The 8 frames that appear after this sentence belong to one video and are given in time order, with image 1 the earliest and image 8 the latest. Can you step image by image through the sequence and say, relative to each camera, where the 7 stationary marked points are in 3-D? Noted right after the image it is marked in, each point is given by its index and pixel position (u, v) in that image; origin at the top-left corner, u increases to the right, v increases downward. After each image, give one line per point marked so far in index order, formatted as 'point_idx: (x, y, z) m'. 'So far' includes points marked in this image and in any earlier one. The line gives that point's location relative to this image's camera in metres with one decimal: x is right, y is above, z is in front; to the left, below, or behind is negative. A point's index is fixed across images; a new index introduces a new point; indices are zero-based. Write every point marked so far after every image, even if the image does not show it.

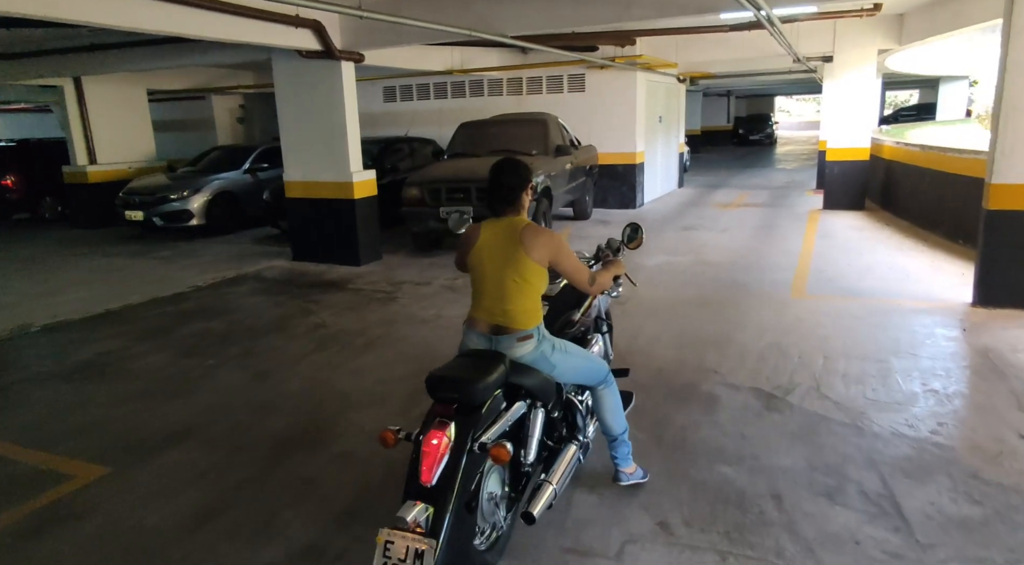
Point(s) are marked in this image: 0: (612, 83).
0: (+1.7, +3.4, +12.2) m
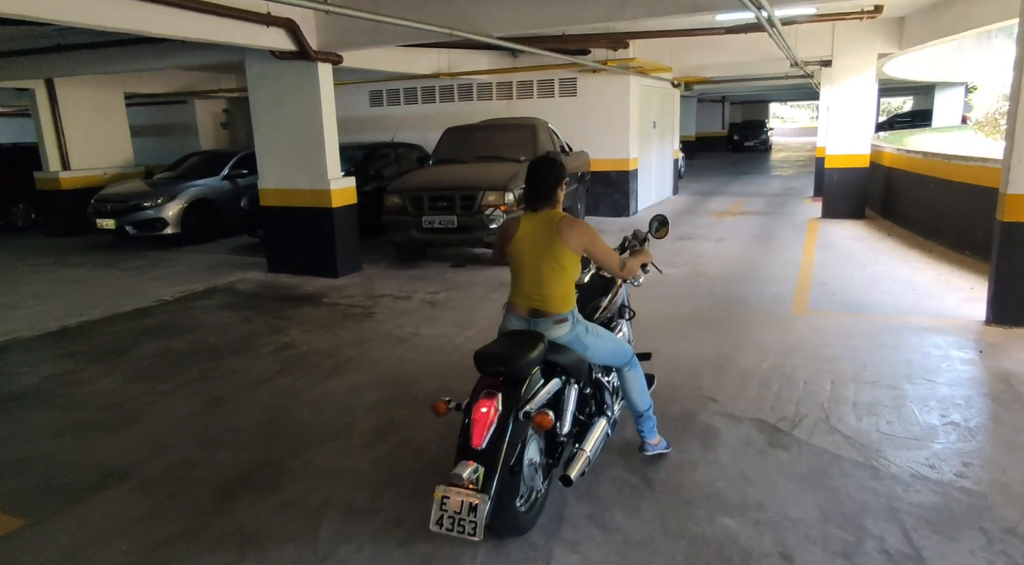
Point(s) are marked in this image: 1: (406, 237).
0: (+1.5, +3.2, +11.8) m
1: (-1.2, +0.5, +7.9) m
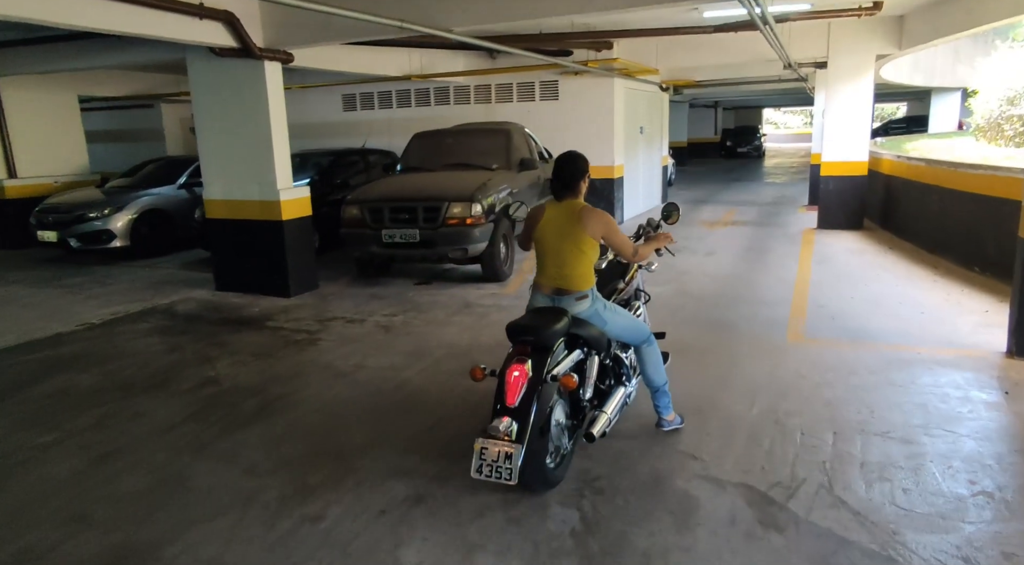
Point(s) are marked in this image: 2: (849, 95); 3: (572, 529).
0: (+1.2, +3.0, +11.2) m
1: (-1.5, +0.3, +7.2) m
2: (+4.7, +2.7, +10.0) m
3: (+0.2, -1.0, +2.9) m
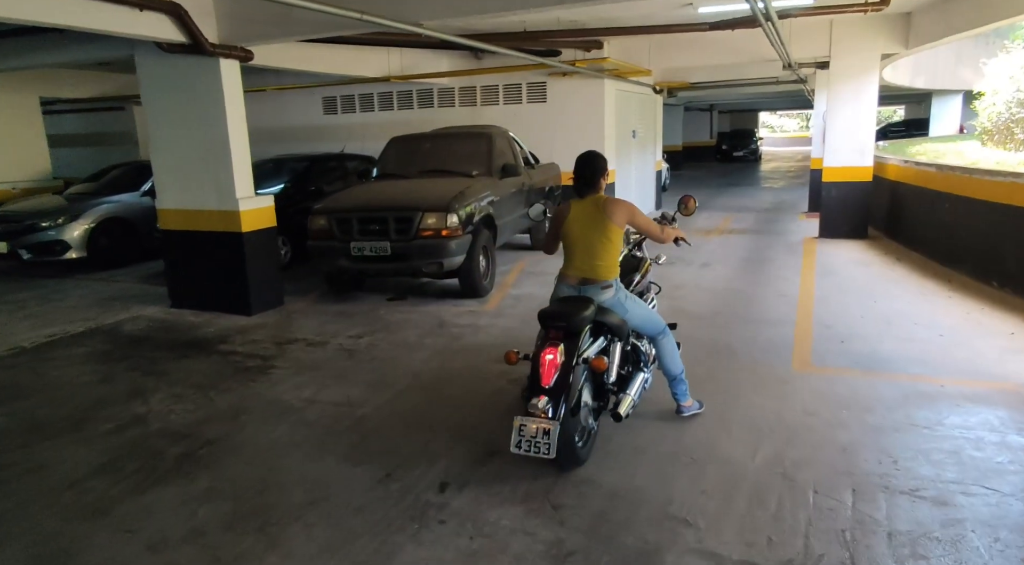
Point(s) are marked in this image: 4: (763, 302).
0: (+1.0, +2.8, +10.6) m
1: (-1.7, +0.2, +6.7) m
2: (+4.5, +2.5, +9.5) m
3: (+0.1, -1.1, +2.3) m
4: (+2.3, -0.2, +6.4) m
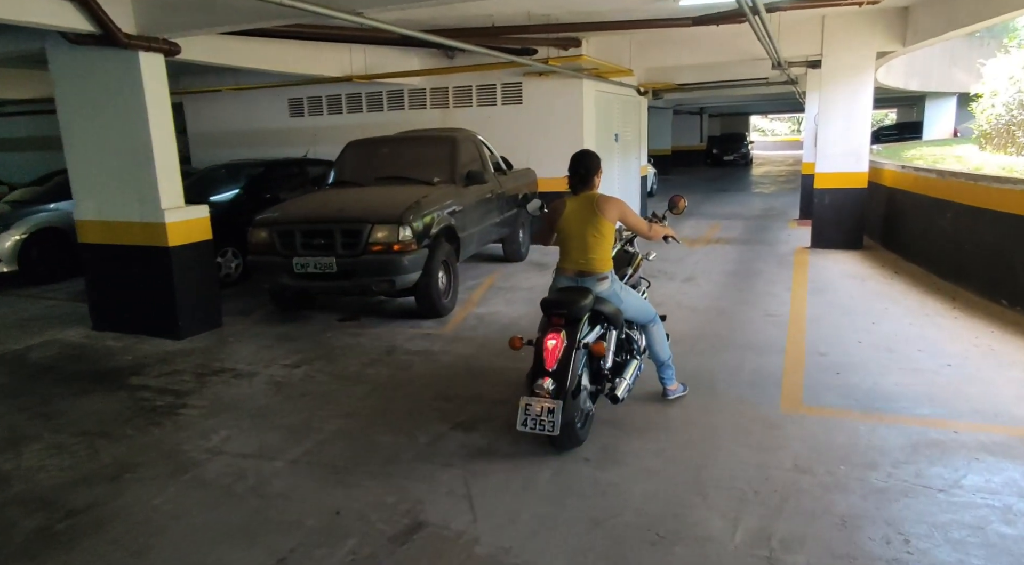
0: (+0.6, +2.7, +10.0) m
1: (-2.0, 0.0, +6.0) m
2: (+4.2, +2.3, +8.9) m
3: (-0.2, -1.3, +1.7) m
4: (+1.9, -0.3, +5.8) m
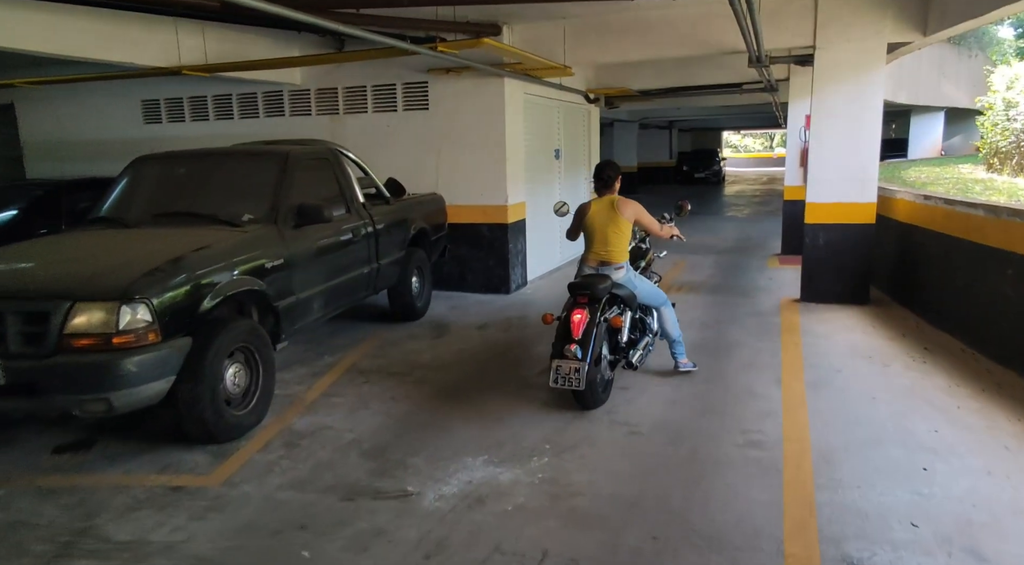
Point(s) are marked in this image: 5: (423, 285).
0: (-0.5, +2.0, +7.7) m
1: (-3.0, -0.6, +3.6) m
2: (+3.1, +1.7, +6.7) m
3: (-1.0, -1.8, -0.7) m
4: (+1.0, -0.9, +3.4) m
5: (-0.9, 0.0, +7.1) m
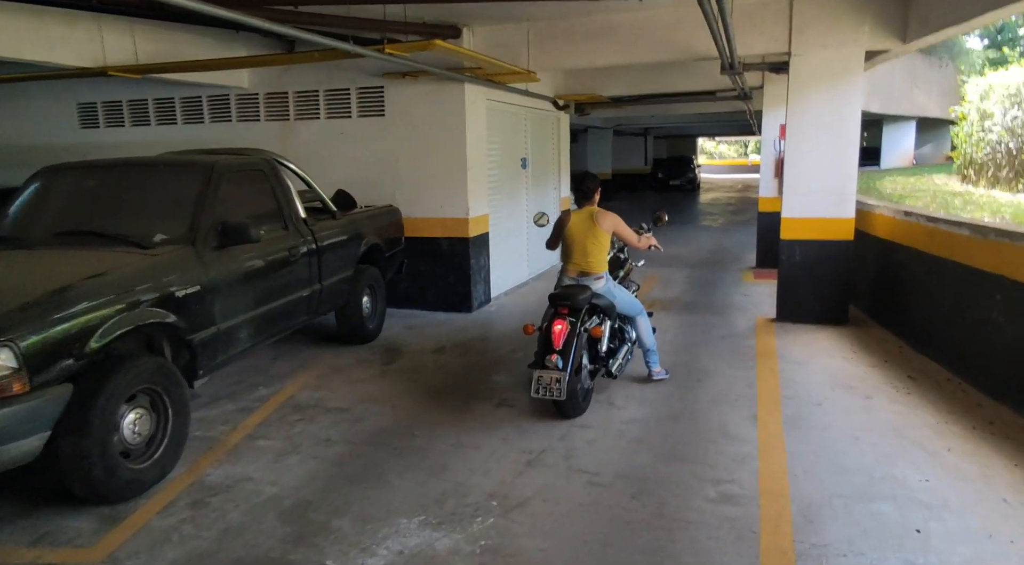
0: (-0.9, +1.8, +7.2) m
1: (-3.2, -0.7, +3.0) m
2: (+2.8, +1.5, +6.4) m
3: (-1.1, -1.9, -1.2) m
4: (+0.8, -1.1, +3.0) m
5: (-1.3, -0.2, +6.6) m
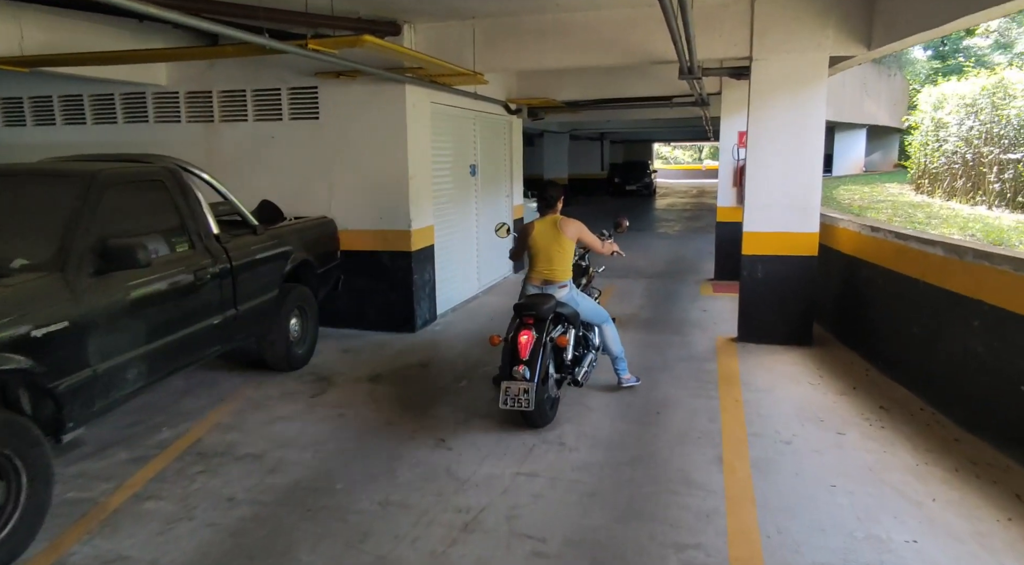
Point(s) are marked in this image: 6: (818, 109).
0: (-1.4, +1.7, +6.6) m
1: (-3.5, -0.9, +2.3) m
2: (+2.3, +1.4, +6.0) m
3: (-1.1, -2.0, -1.8) m
4: (+0.5, -1.2, +2.5) m
5: (-1.7, -0.4, +6.0) m
6: (+2.6, +1.5, +5.9) m
